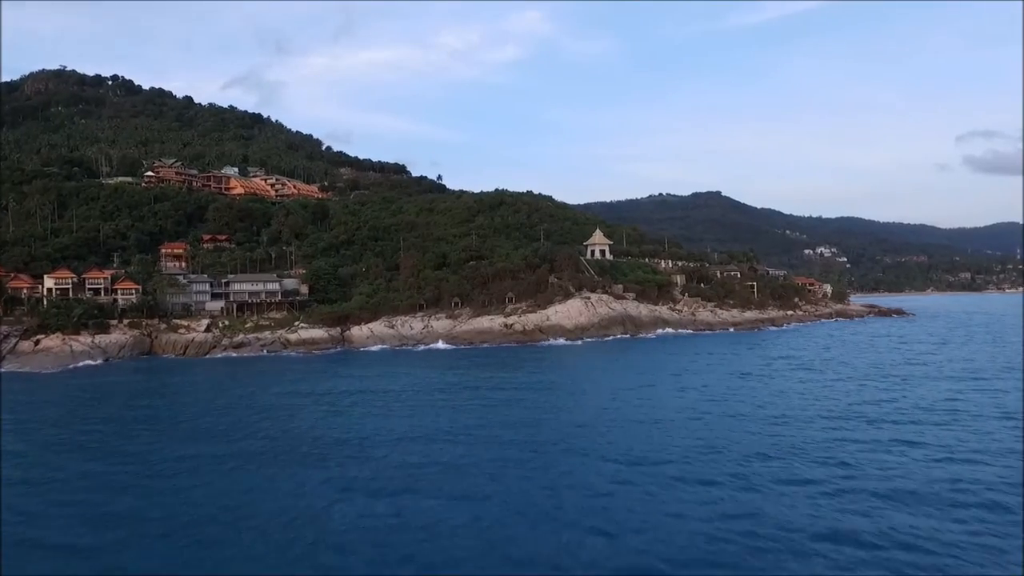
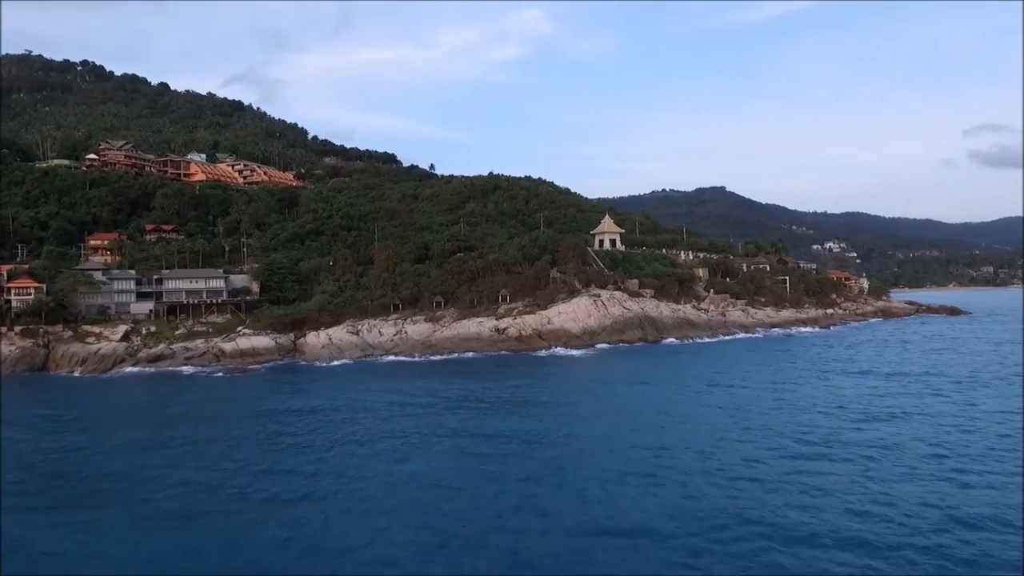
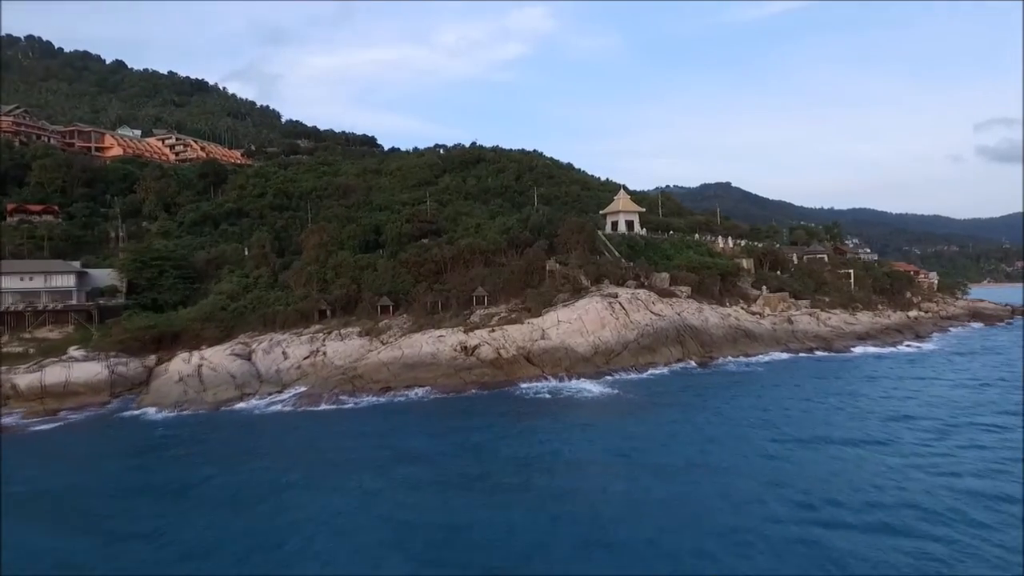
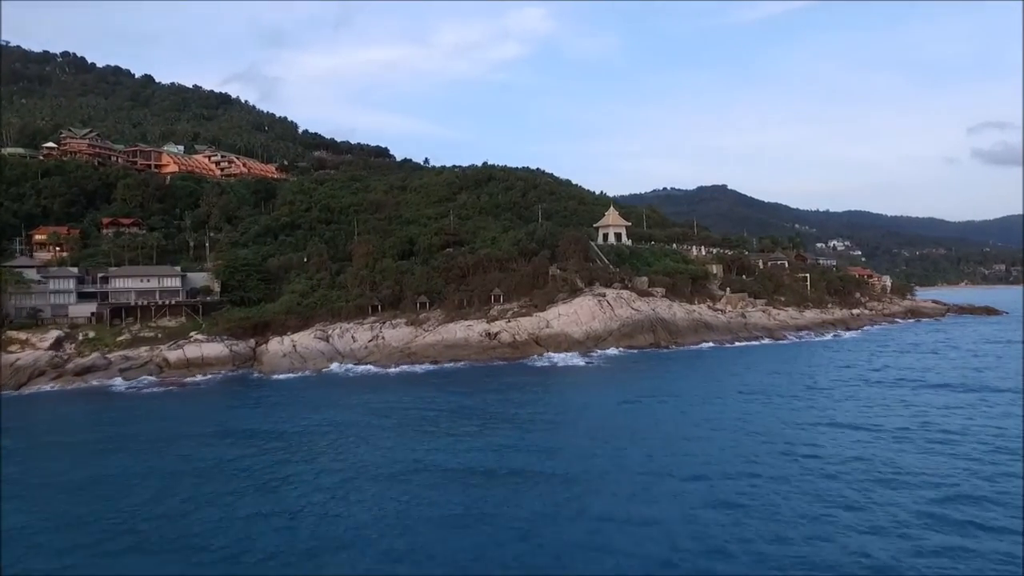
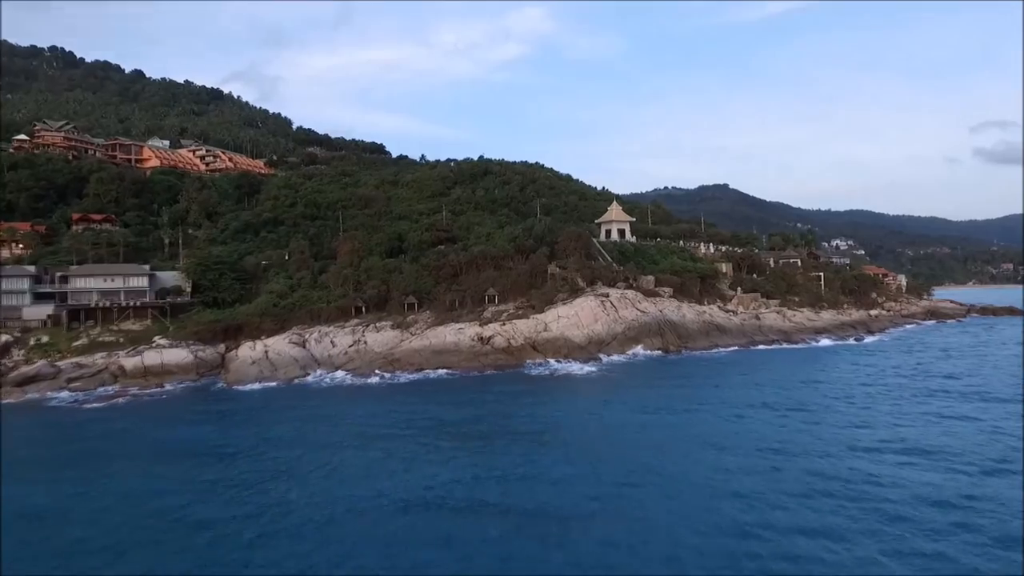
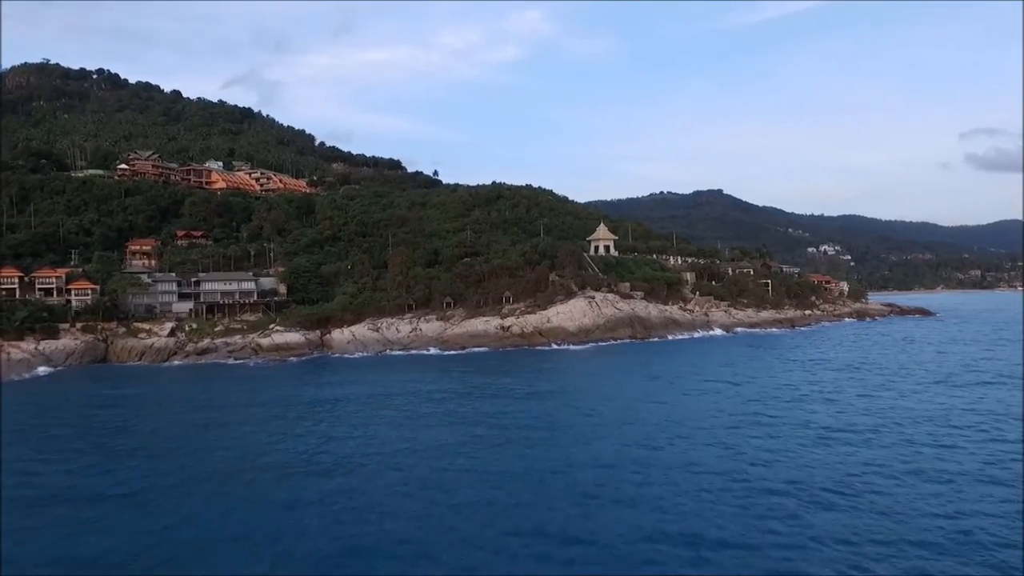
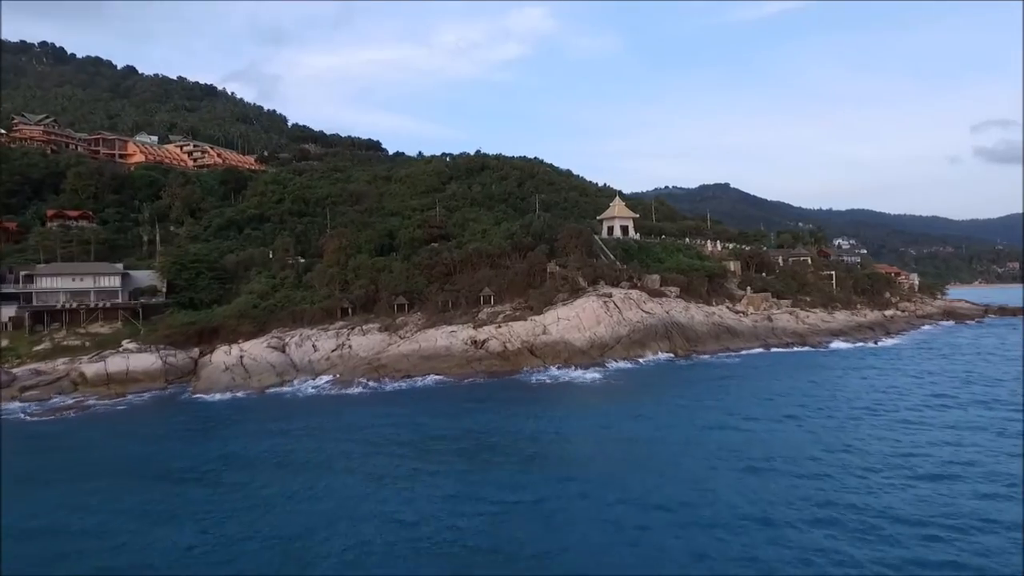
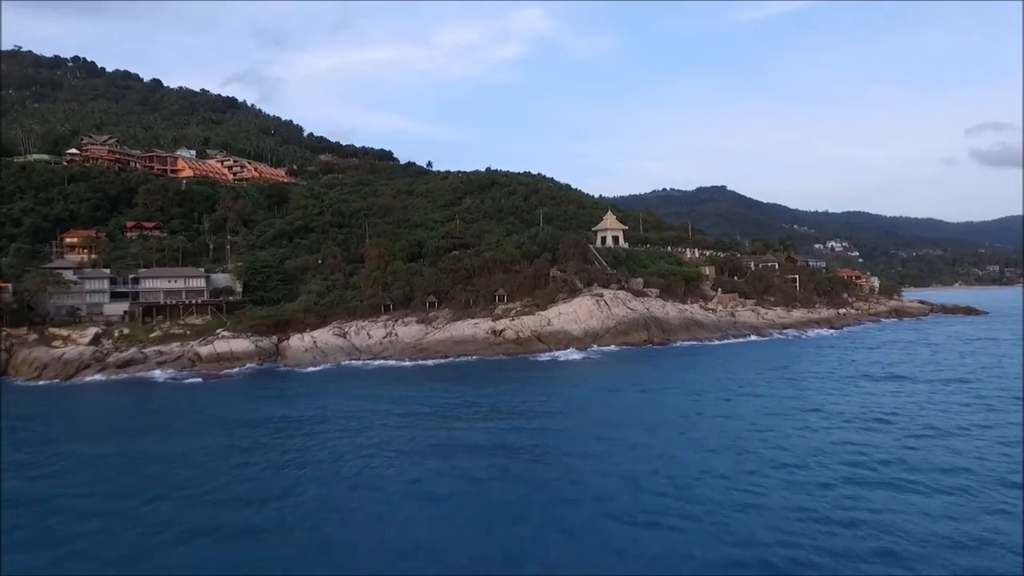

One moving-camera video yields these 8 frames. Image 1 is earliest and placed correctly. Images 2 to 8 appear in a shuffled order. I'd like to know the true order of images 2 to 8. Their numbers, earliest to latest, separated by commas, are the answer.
6, 2, 8, 4, 5, 7, 3
